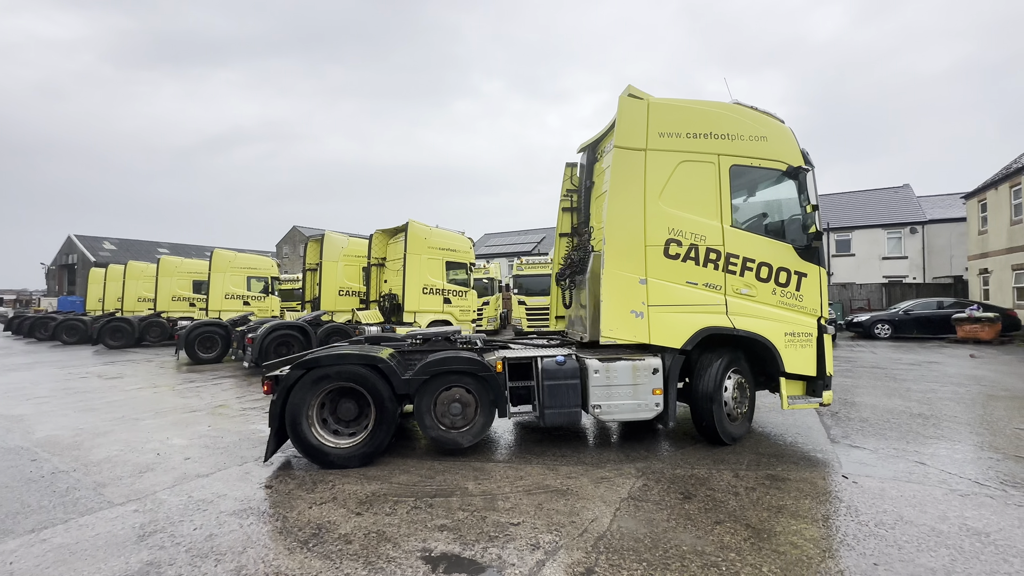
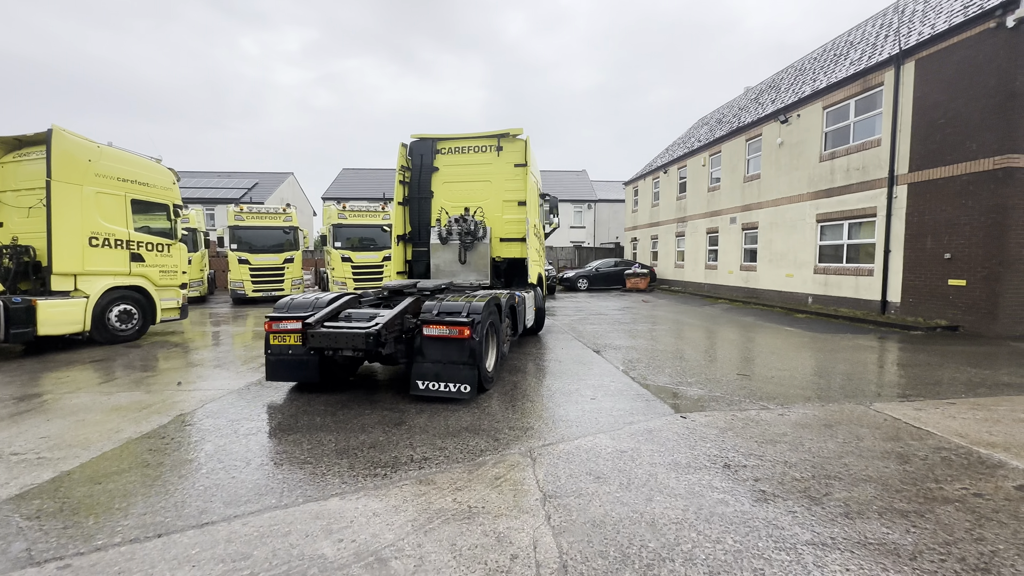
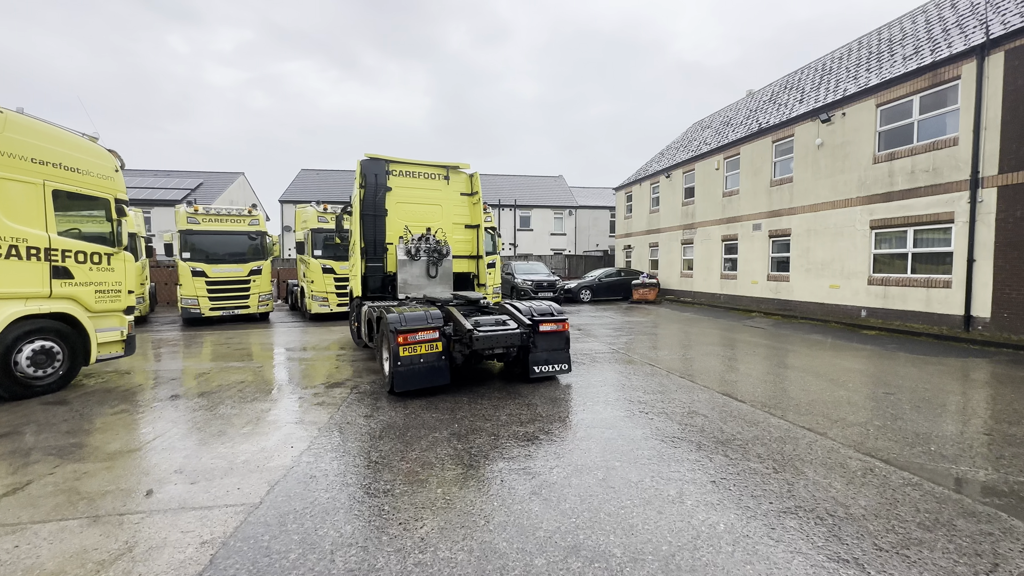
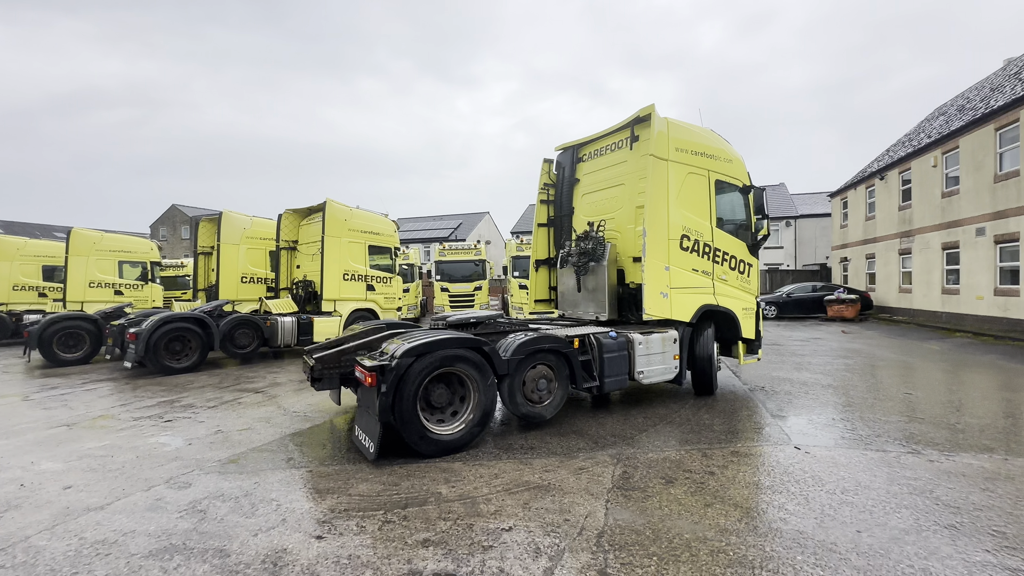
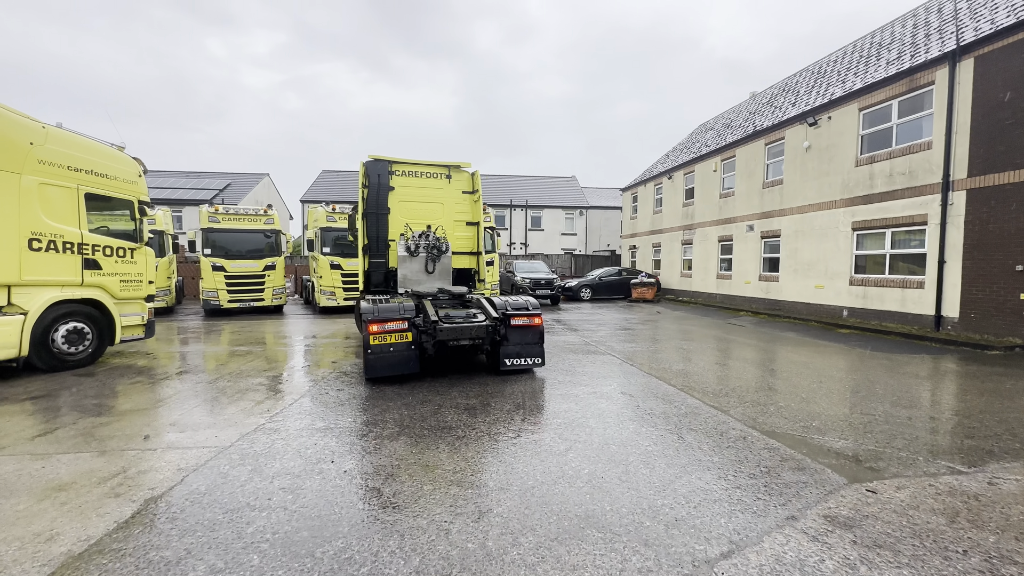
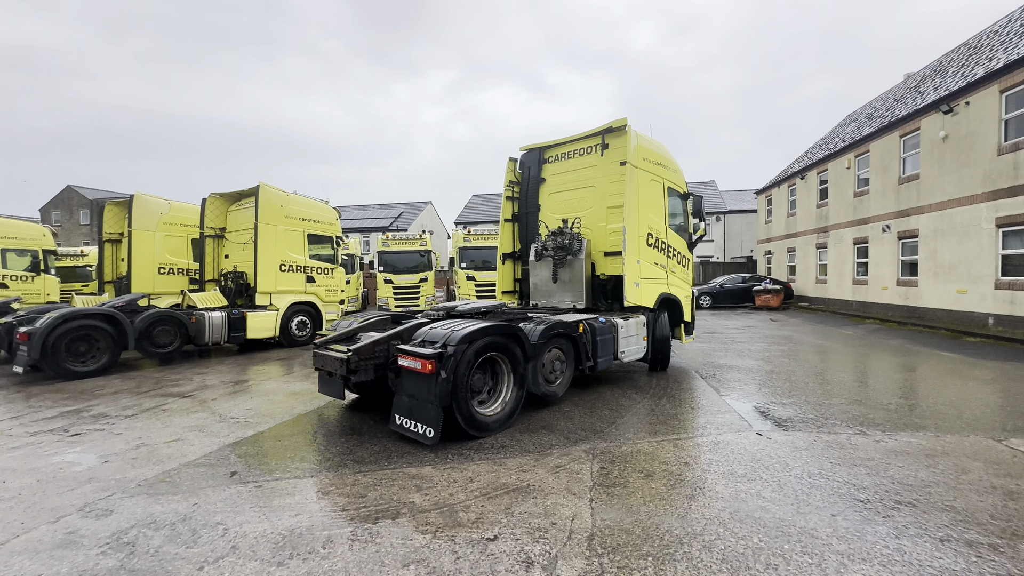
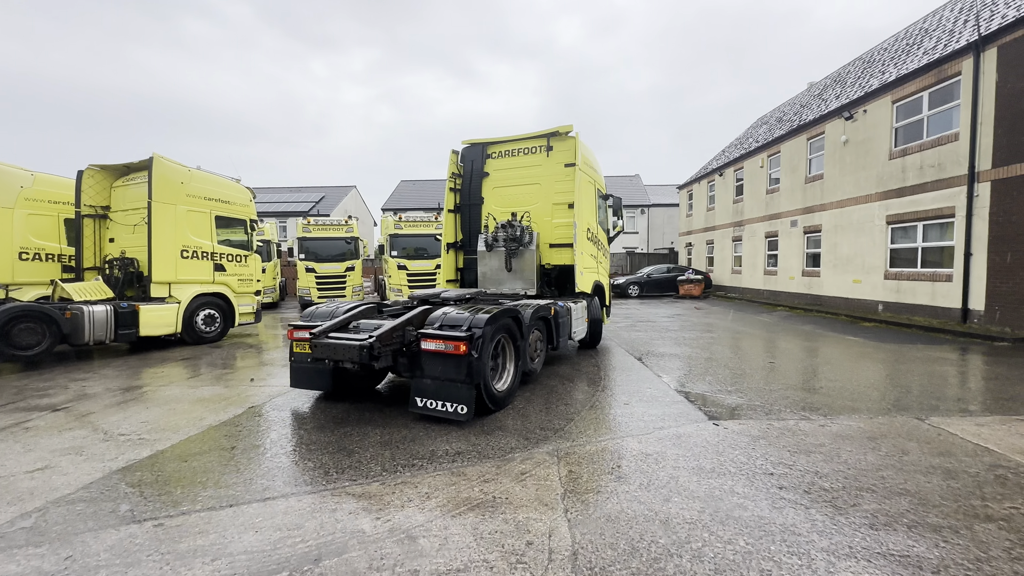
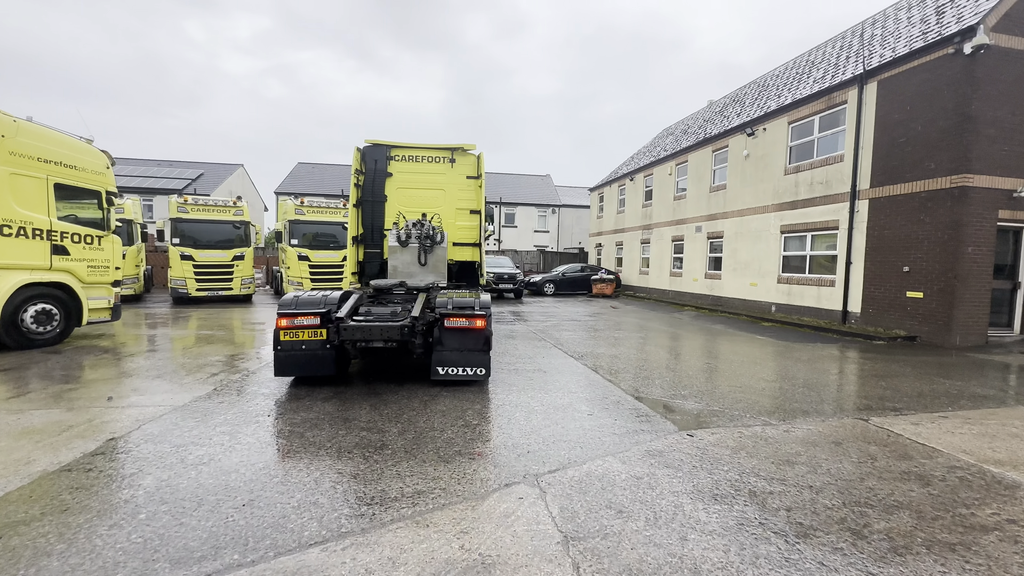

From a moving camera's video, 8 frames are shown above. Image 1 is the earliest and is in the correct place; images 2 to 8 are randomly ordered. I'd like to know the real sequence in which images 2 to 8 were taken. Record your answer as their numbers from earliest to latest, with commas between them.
4, 6, 7, 2, 8, 5, 3
